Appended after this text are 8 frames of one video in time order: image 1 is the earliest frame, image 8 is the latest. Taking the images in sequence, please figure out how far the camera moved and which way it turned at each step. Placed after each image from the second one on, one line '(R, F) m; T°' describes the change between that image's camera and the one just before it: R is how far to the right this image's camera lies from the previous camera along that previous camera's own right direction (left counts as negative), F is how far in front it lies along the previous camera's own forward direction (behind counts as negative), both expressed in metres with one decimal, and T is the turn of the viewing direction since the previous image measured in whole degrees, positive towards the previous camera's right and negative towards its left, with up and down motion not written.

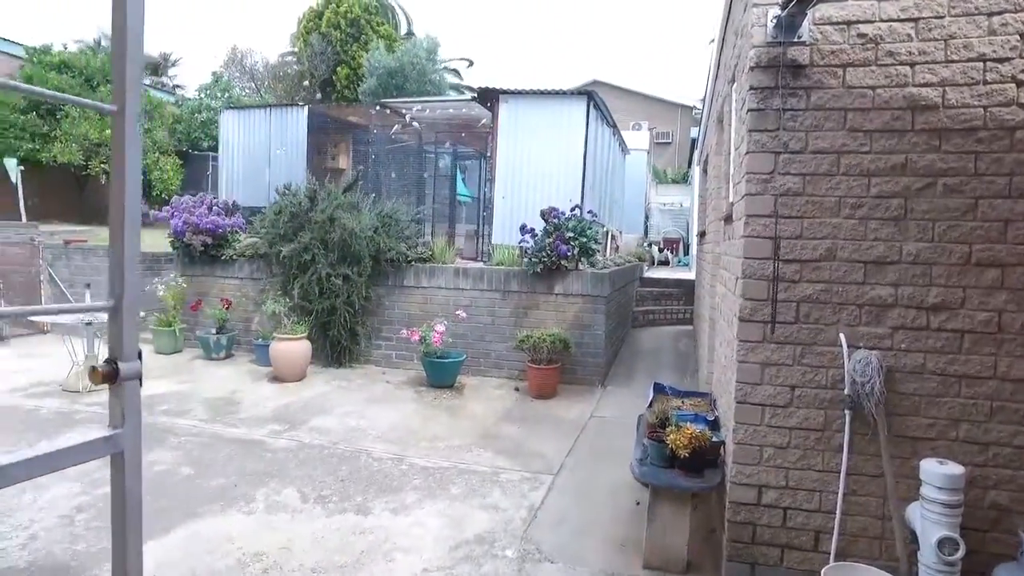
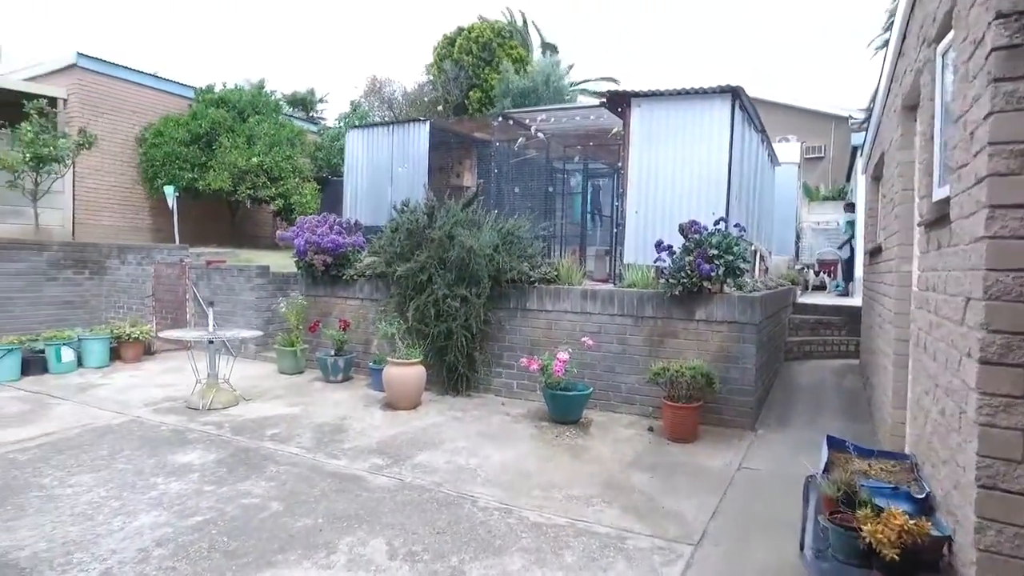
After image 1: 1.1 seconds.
(0.0, +0.6) m; -12°
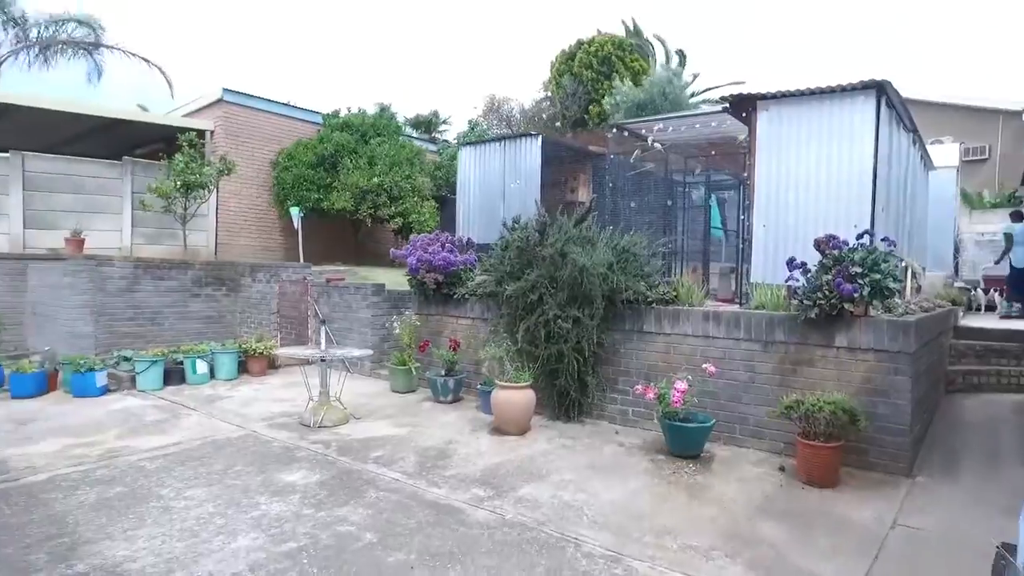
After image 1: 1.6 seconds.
(+0.1, +0.3) m; -10°
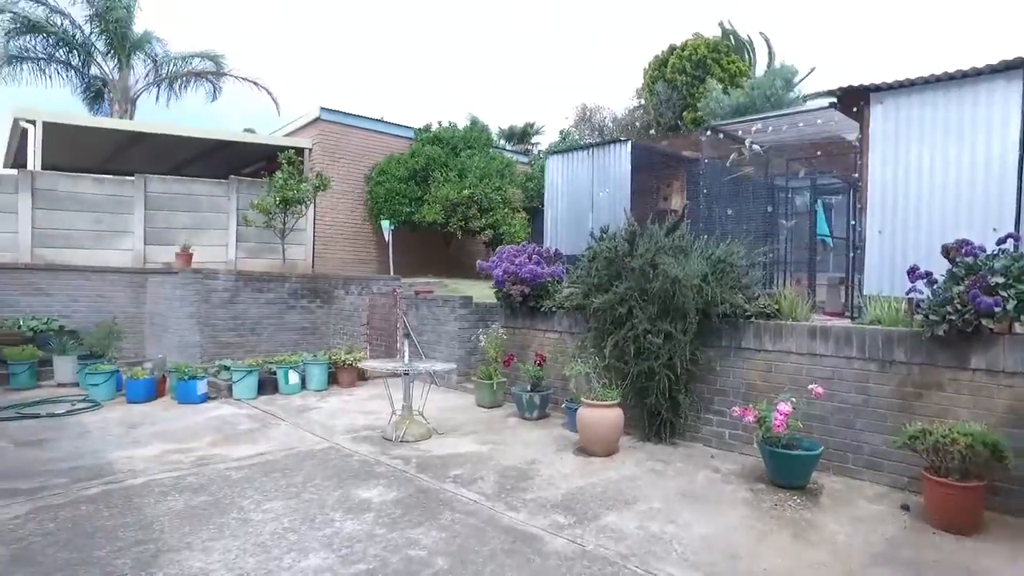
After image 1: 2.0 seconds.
(+0.1, +0.2) m; -8°
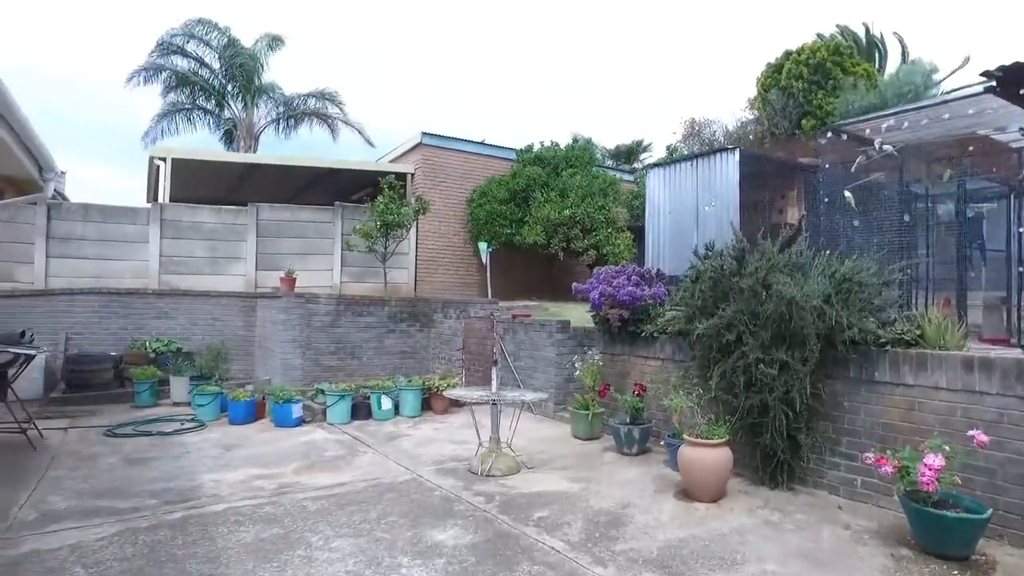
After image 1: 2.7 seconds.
(+0.1, +0.4) m; -9°
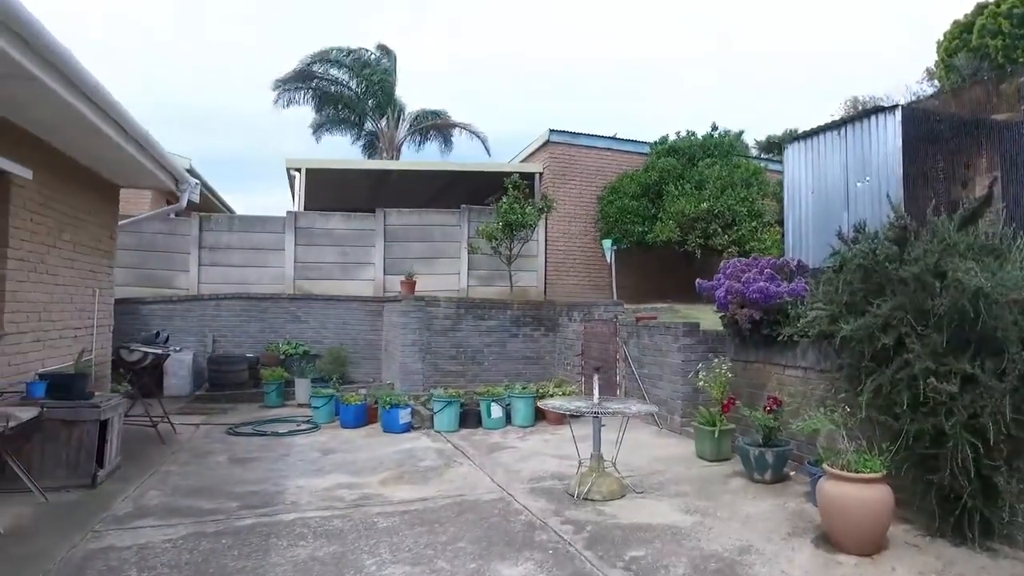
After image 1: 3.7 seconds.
(+0.3, +0.6) m; -13°
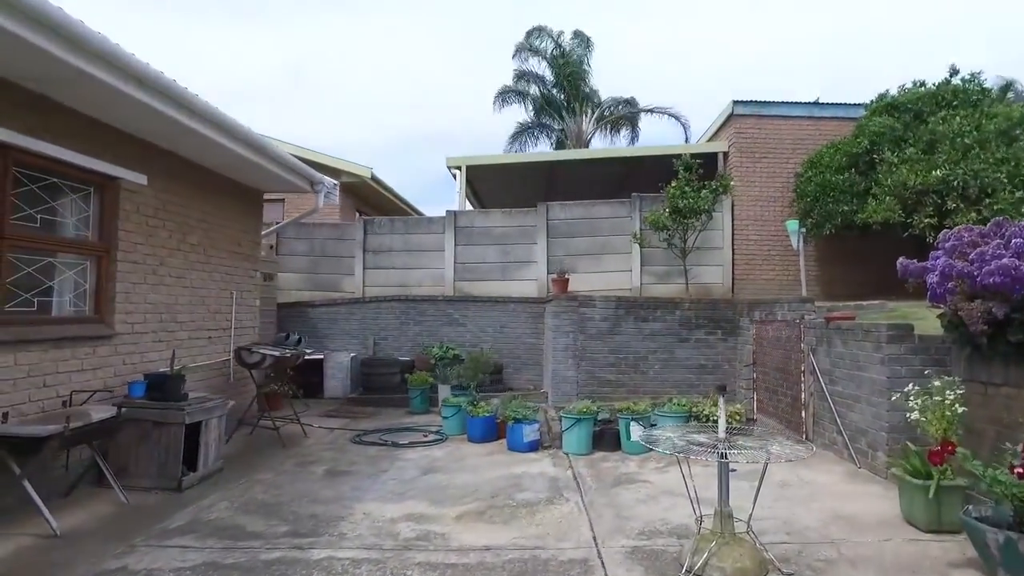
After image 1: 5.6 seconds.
(+0.6, +1.2) m; -19°
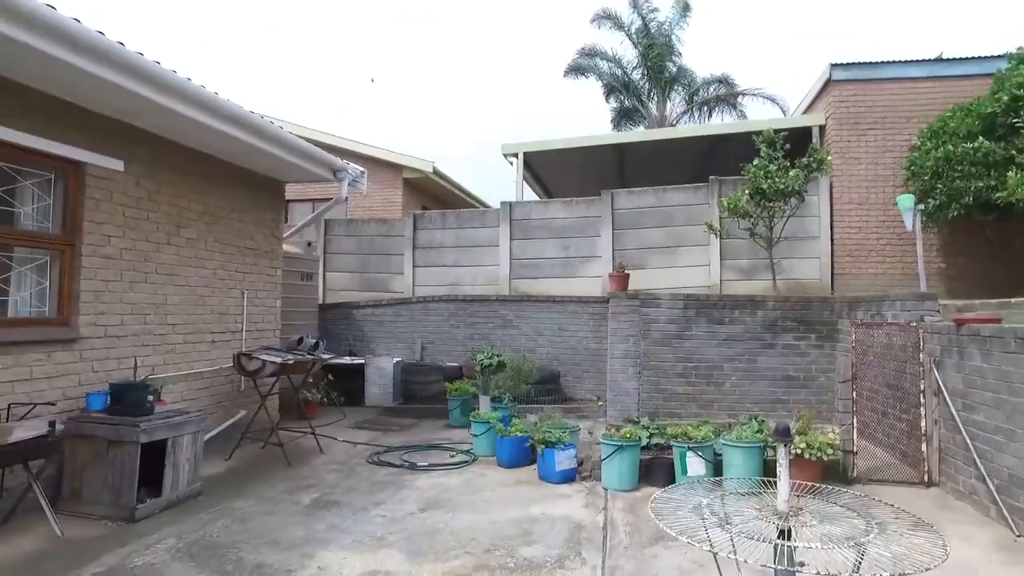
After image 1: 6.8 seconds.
(+0.5, +1.0) m; -8°
